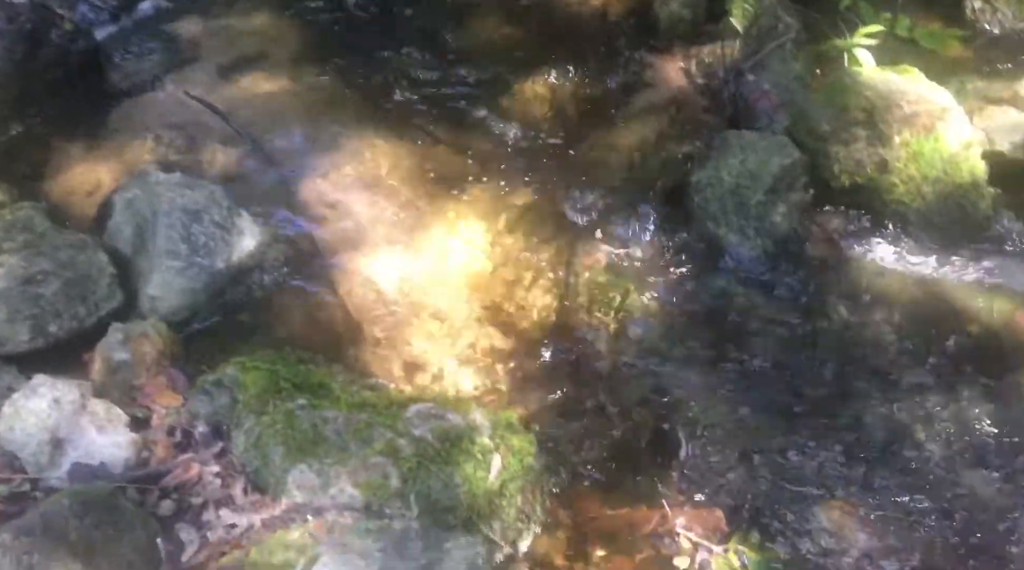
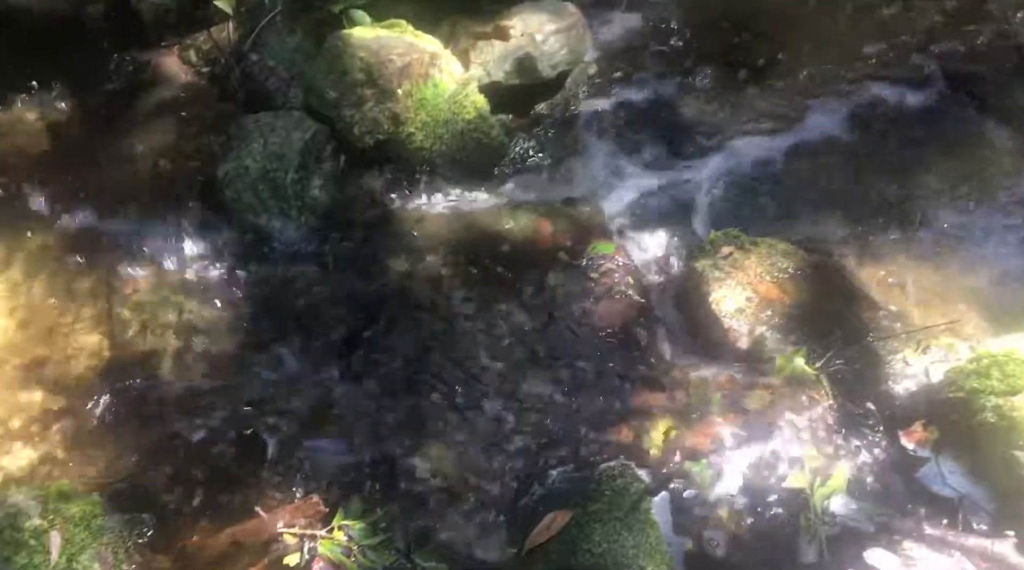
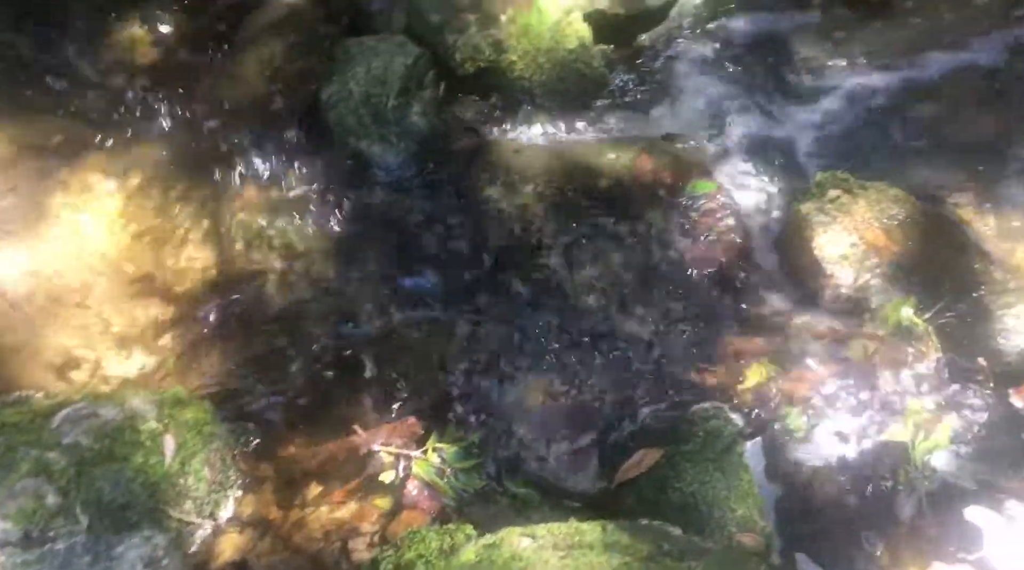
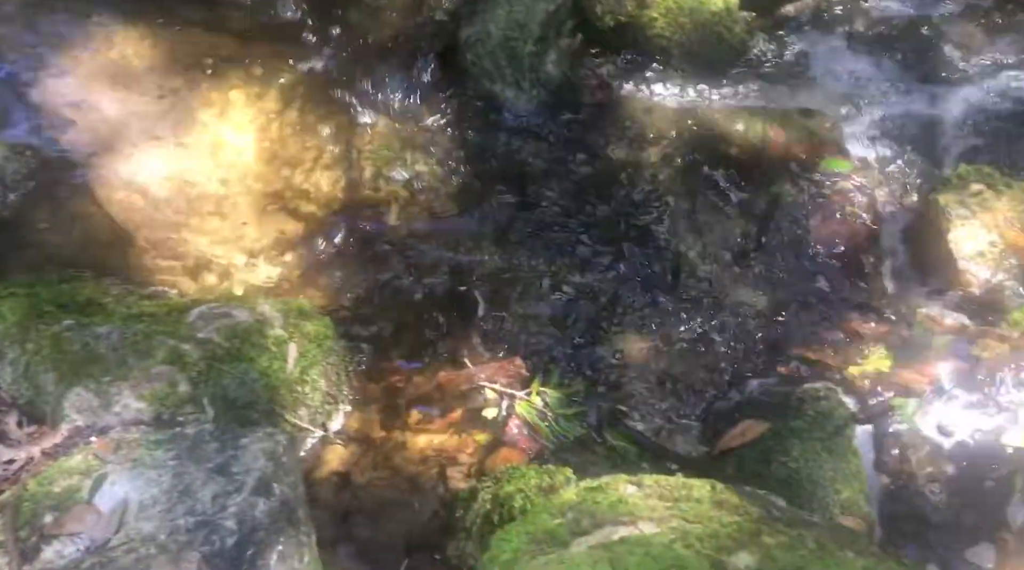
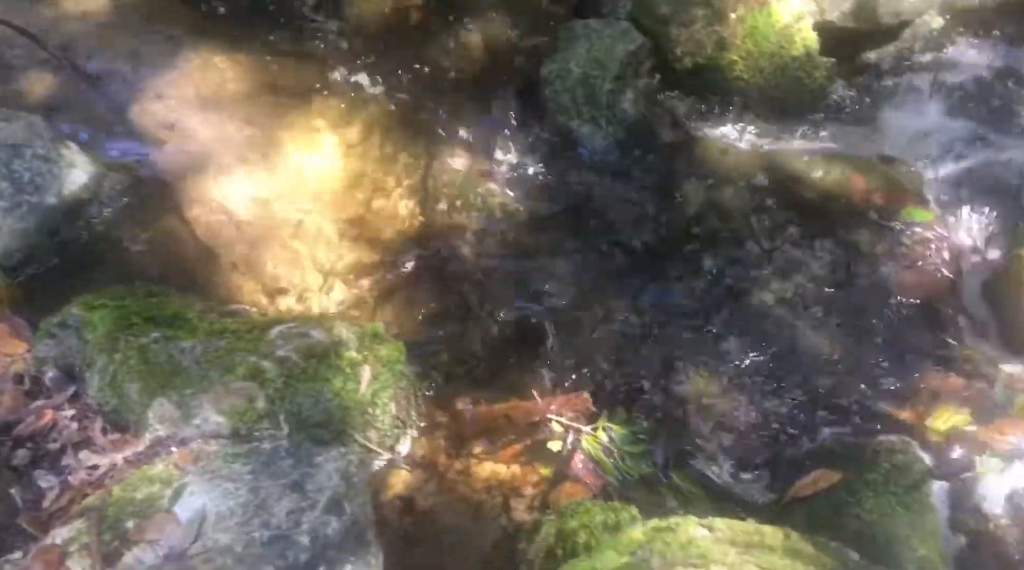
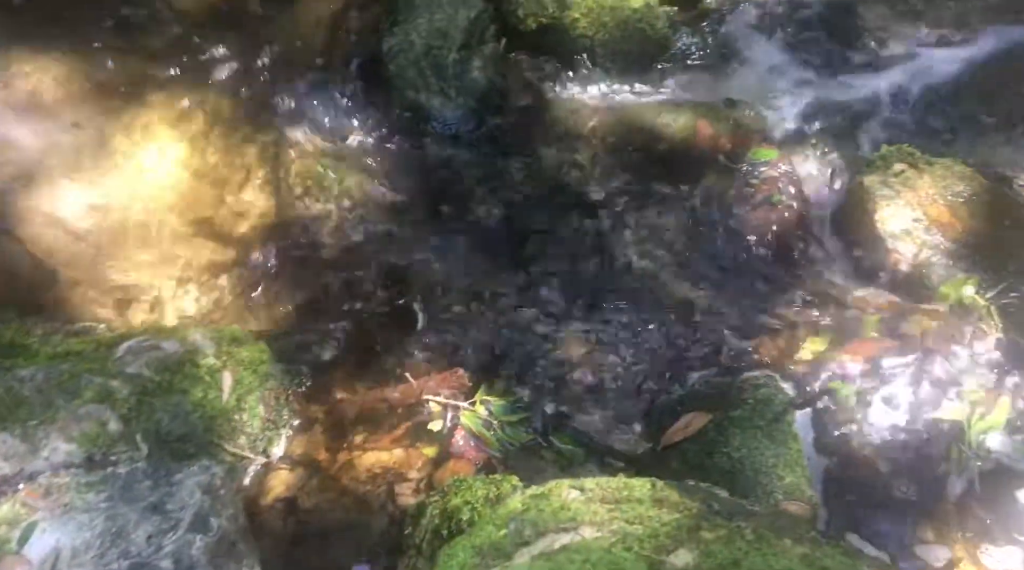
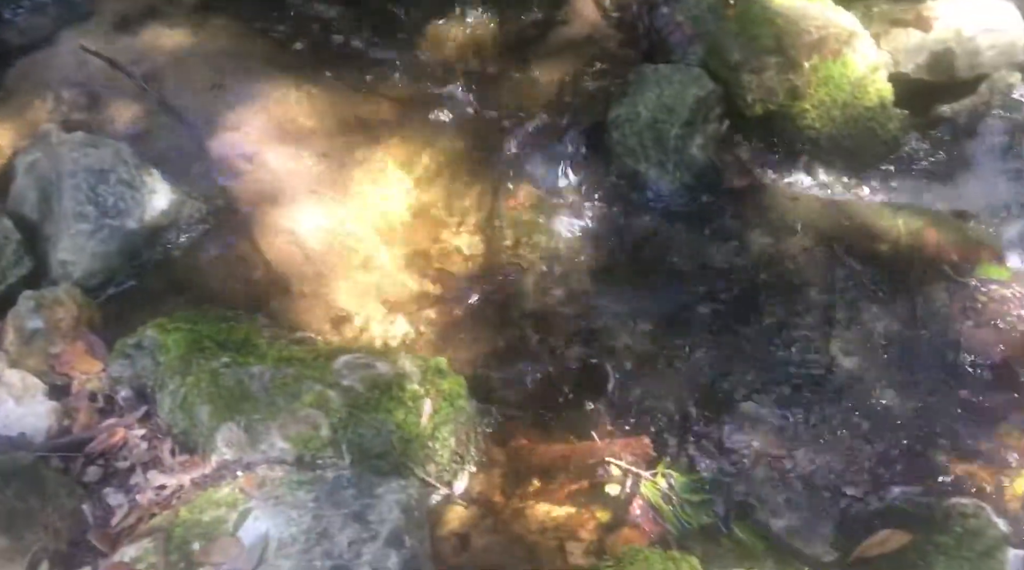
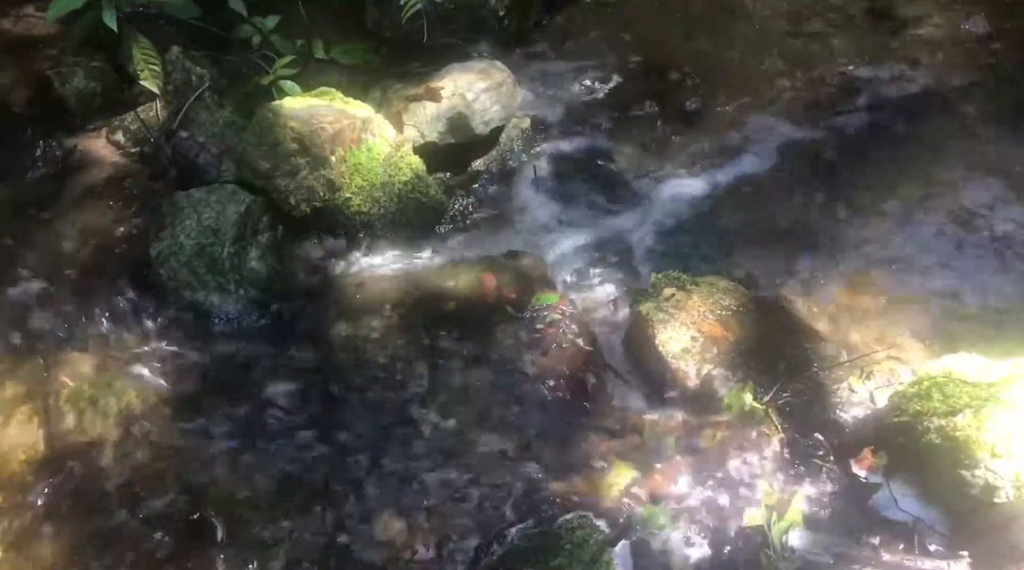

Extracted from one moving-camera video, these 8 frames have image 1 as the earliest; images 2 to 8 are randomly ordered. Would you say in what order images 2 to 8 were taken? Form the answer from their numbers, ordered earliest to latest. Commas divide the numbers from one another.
7, 5, 4, 6, 3, 2, 8
